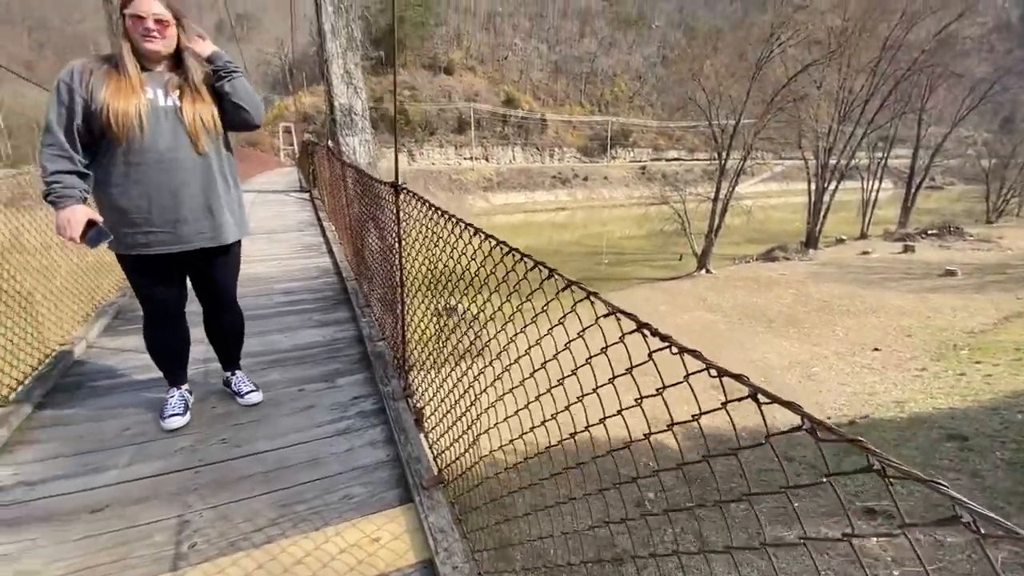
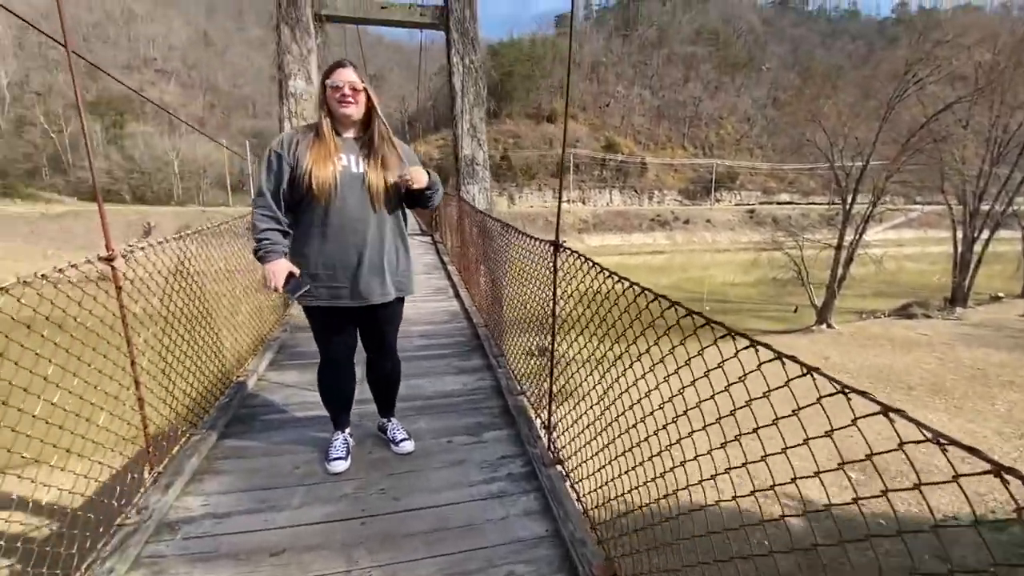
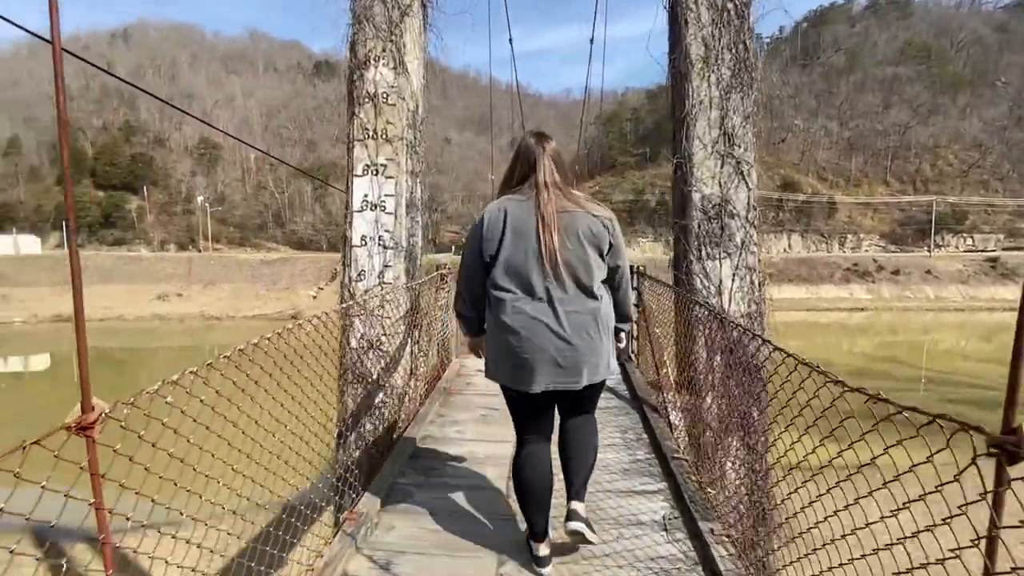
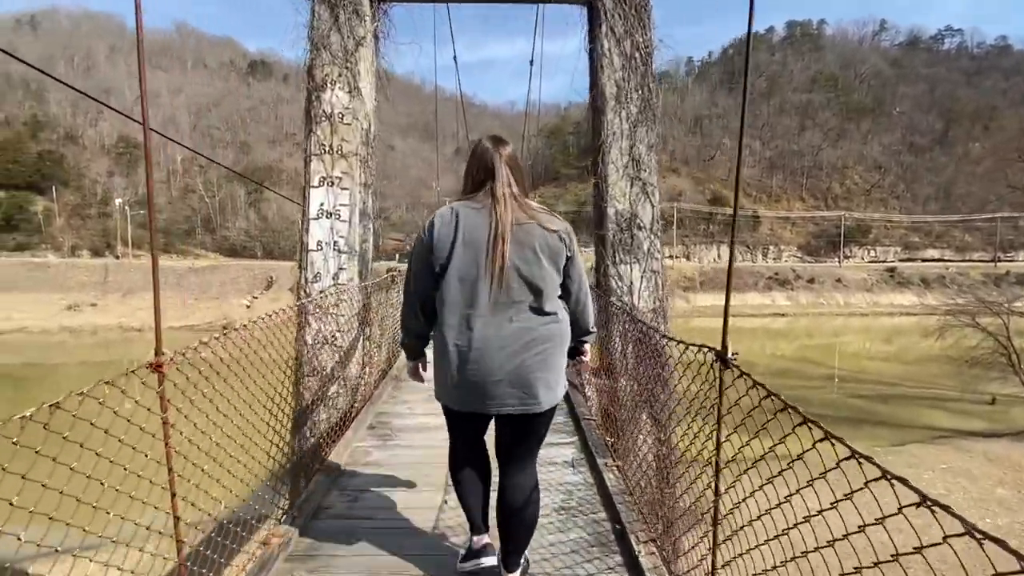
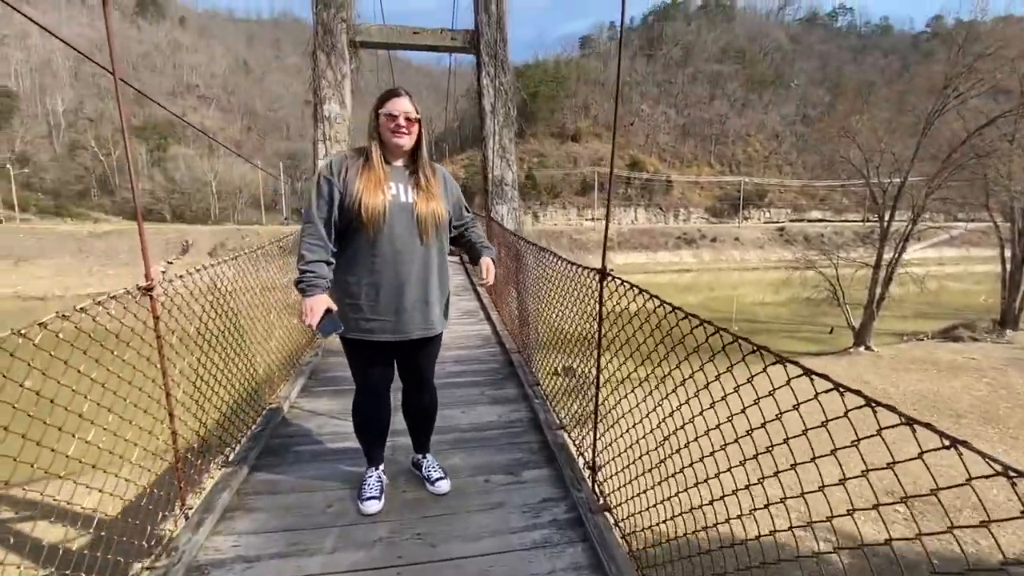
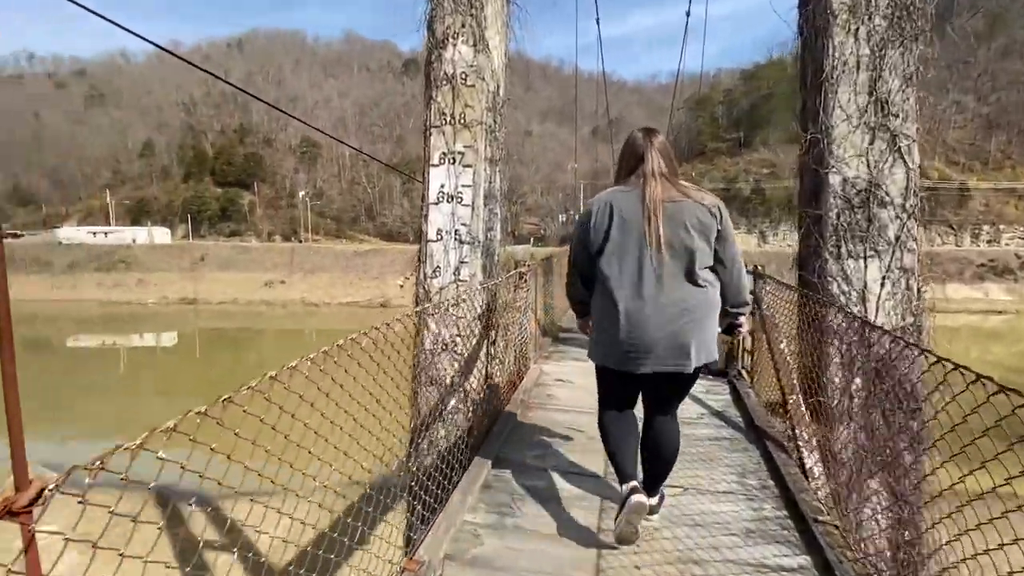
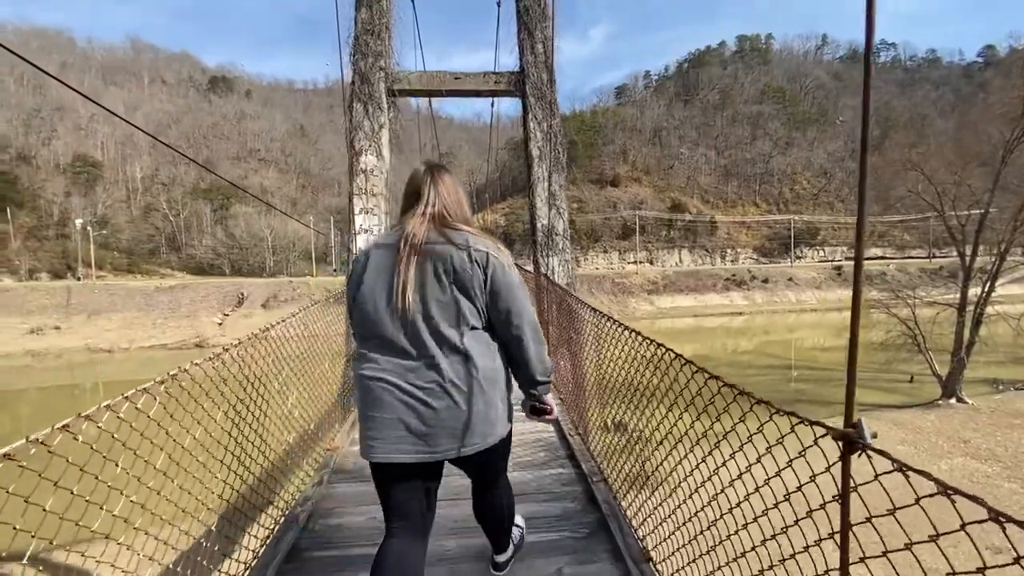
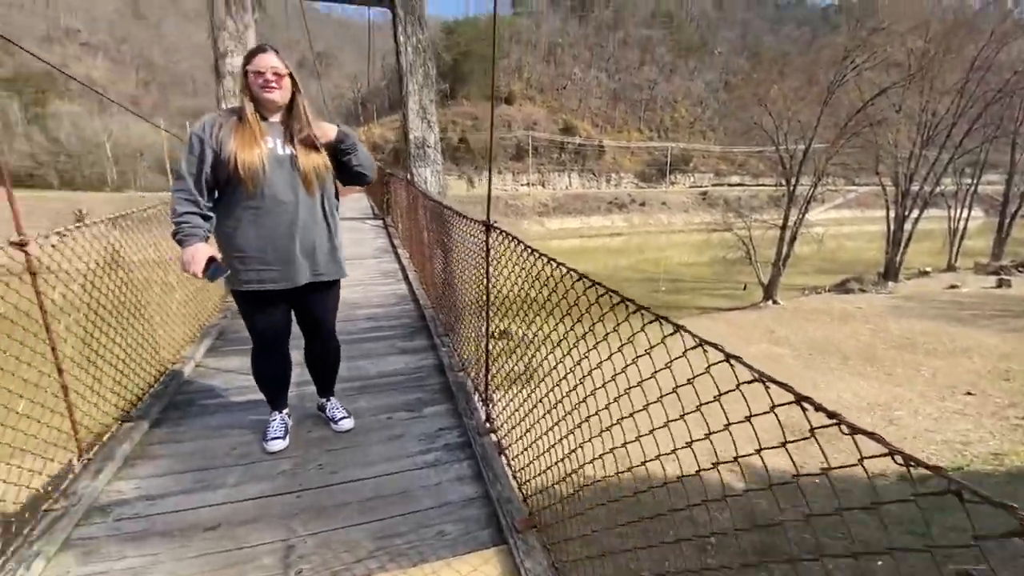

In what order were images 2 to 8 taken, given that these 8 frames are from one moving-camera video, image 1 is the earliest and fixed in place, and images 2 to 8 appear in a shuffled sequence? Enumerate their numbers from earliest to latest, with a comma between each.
8, 2, 5, 7, 4, 3, 6
